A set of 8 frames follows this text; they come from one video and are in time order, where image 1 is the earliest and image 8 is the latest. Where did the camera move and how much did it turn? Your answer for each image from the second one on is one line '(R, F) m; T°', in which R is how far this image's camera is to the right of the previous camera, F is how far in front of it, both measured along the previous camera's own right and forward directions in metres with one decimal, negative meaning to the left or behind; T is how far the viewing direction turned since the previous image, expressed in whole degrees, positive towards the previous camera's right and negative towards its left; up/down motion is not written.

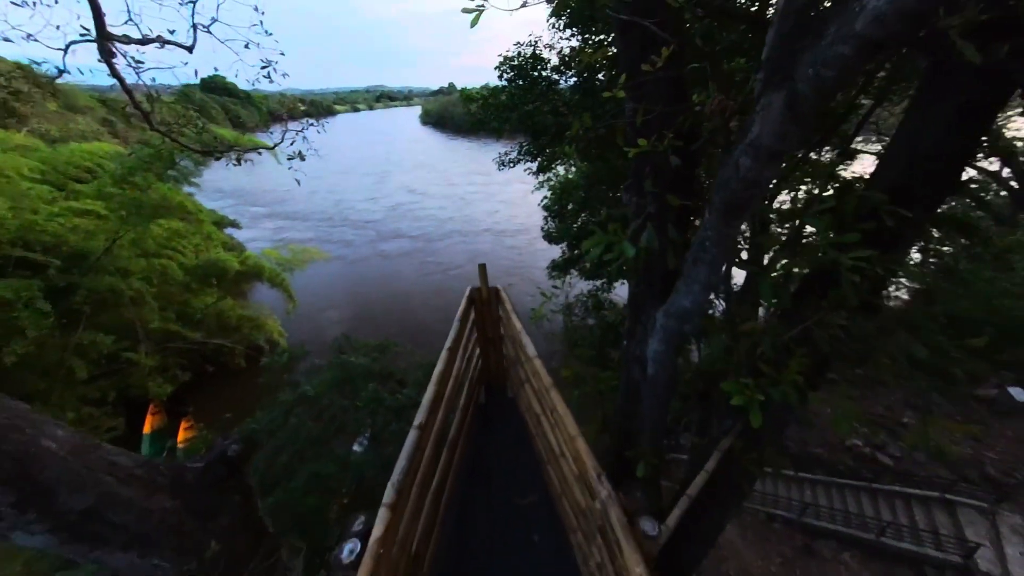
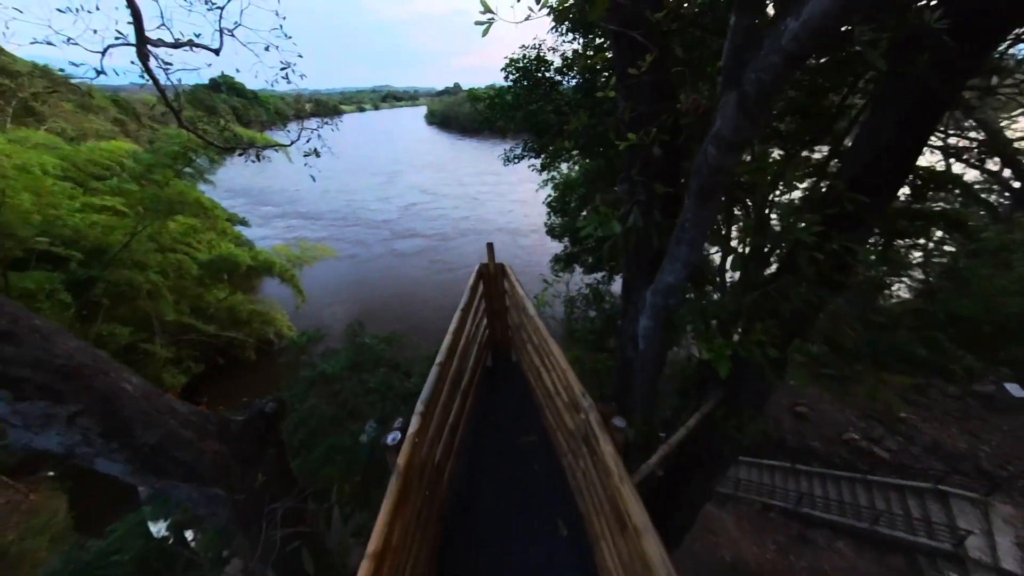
(0.0, -0.2) m; -1°
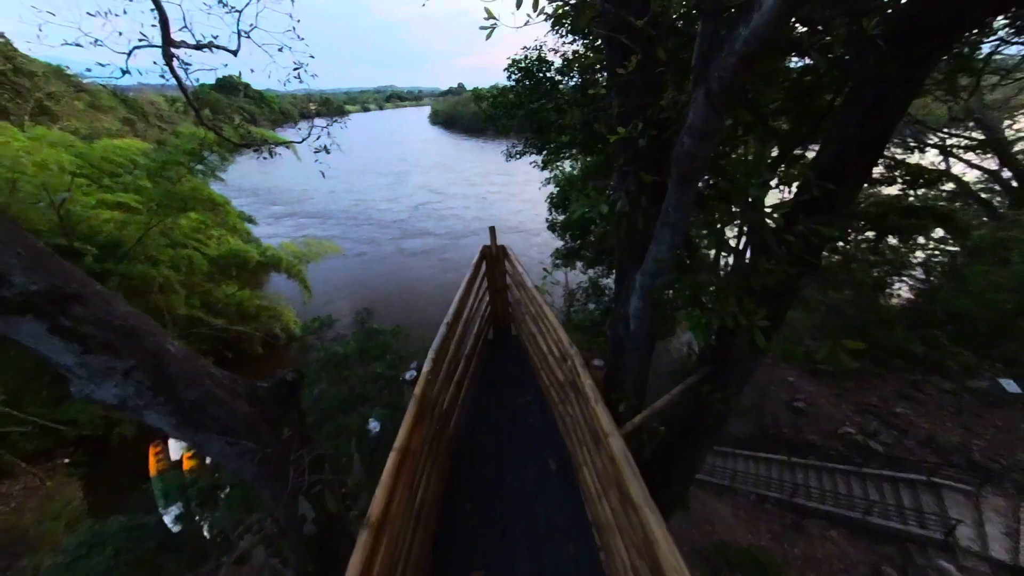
(0.0, -0.2) m; 0°
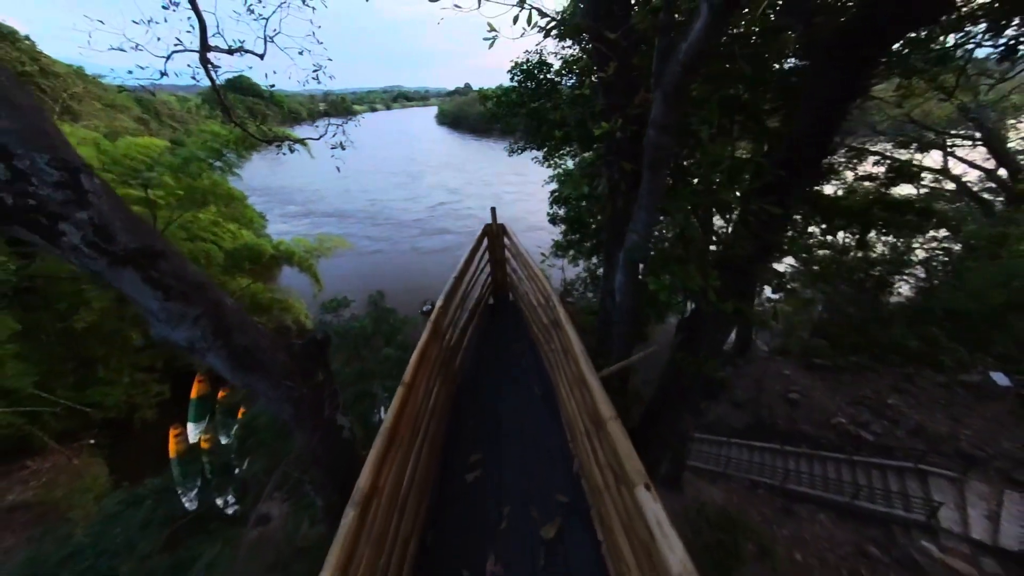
(0.0, -0.3) m; -1°
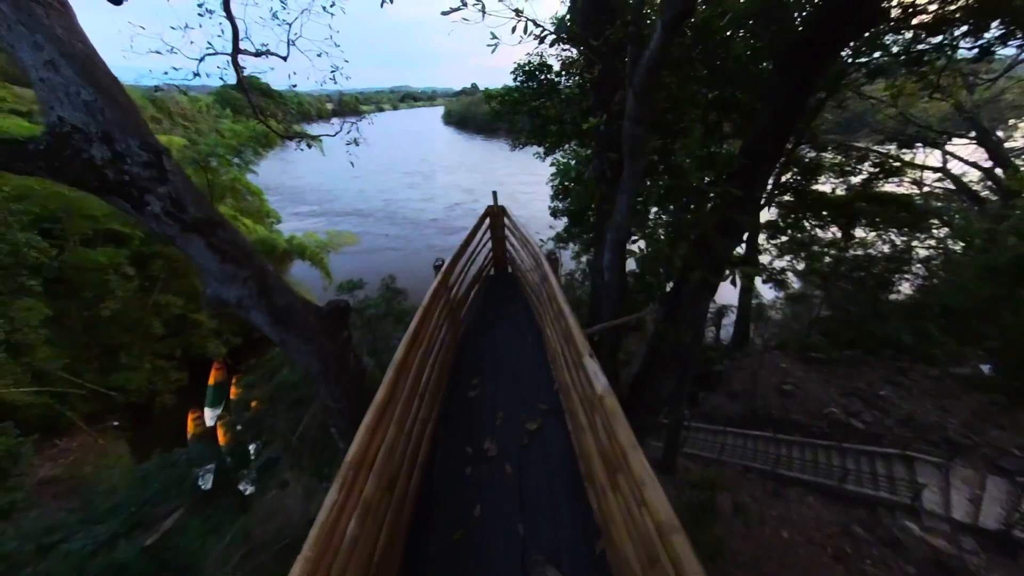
(0.0, -0.3) m; -1°
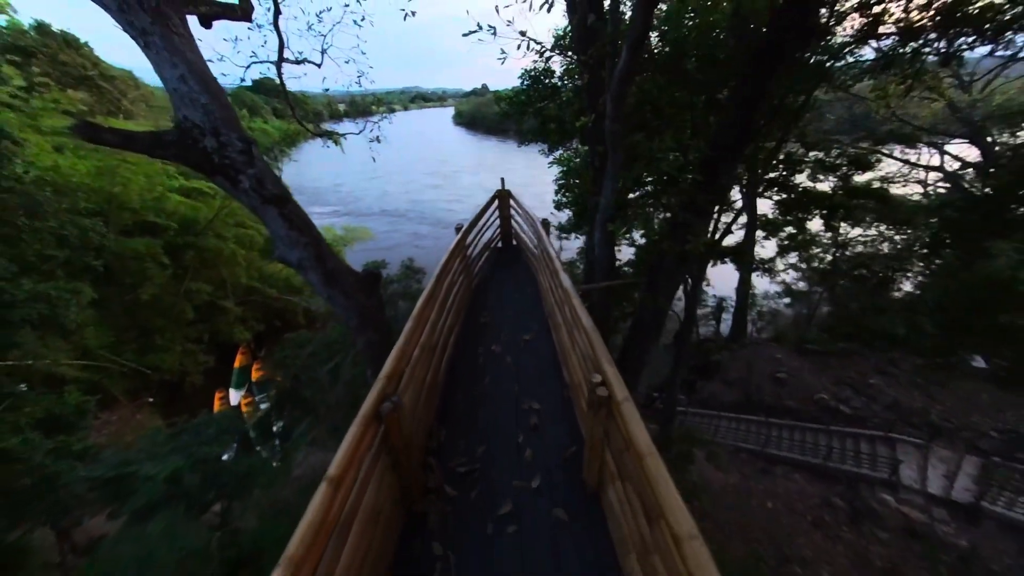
(0.0, -0.6) m; -1°
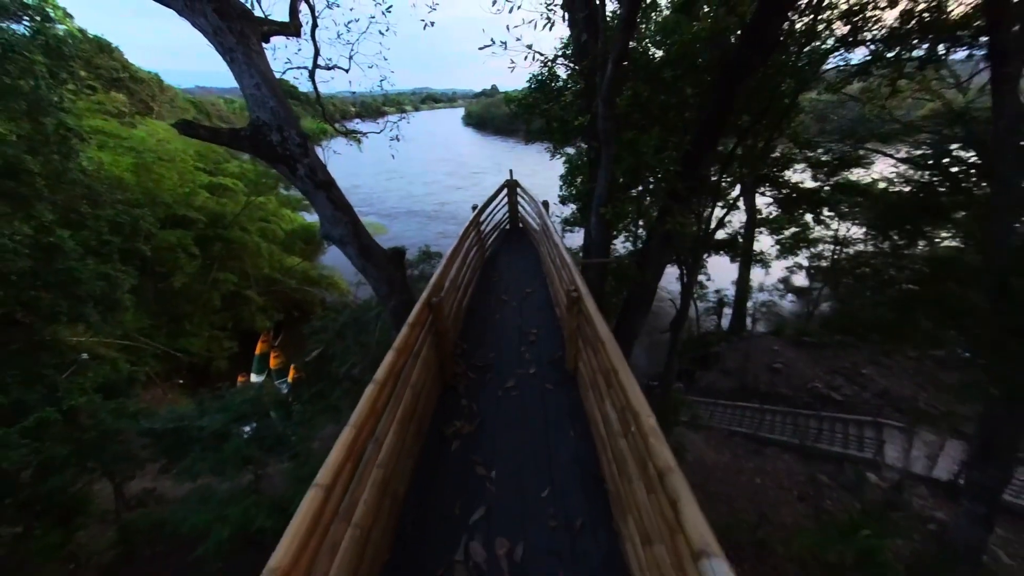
(0.0, -0.5) m; -1°
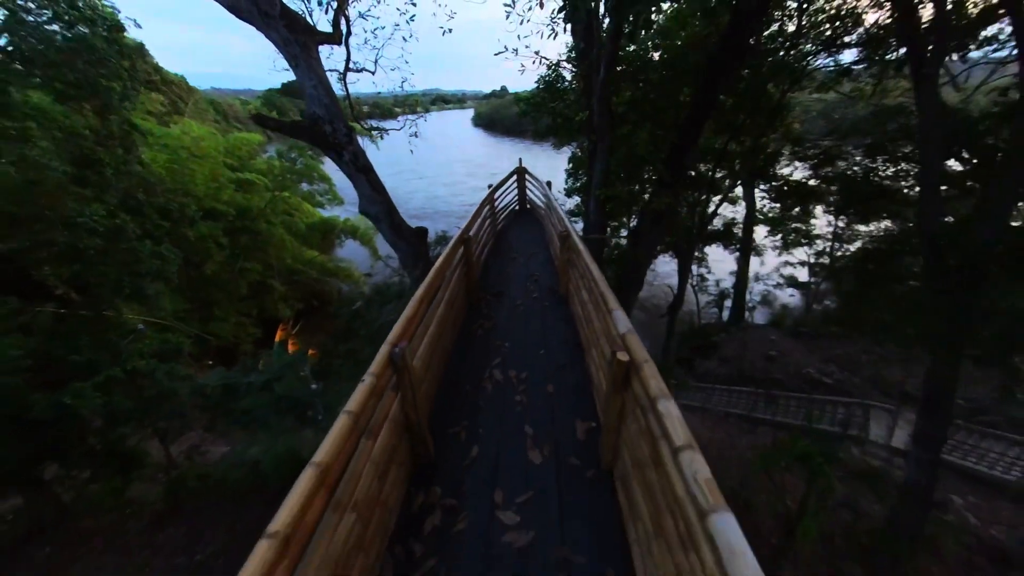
(0.0, -0.6) m; -1°
